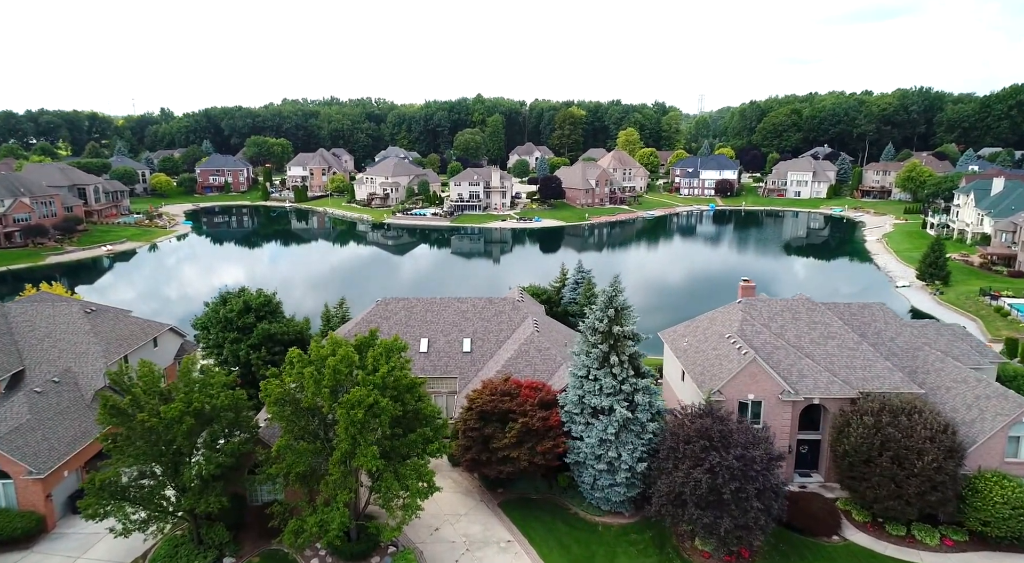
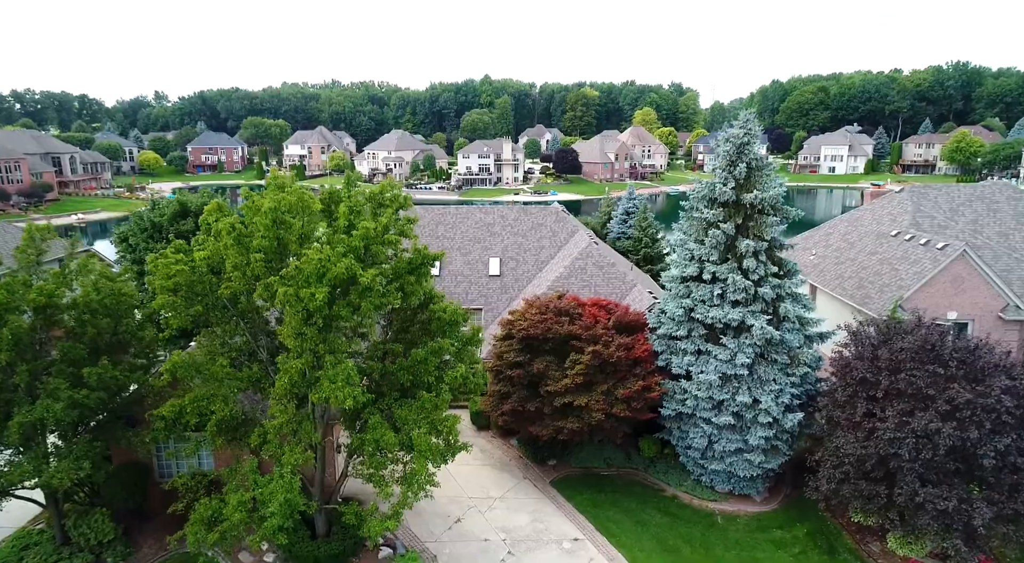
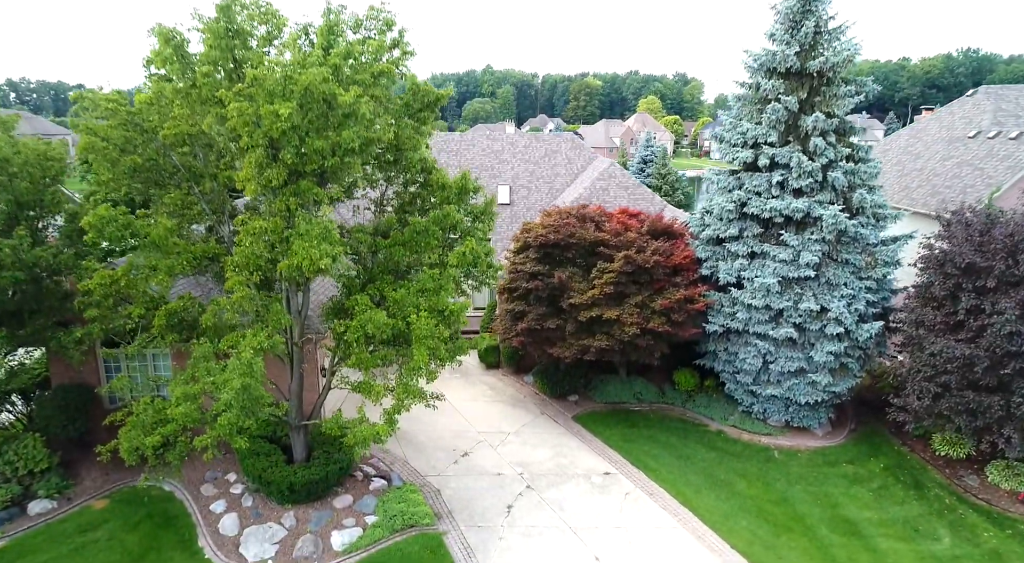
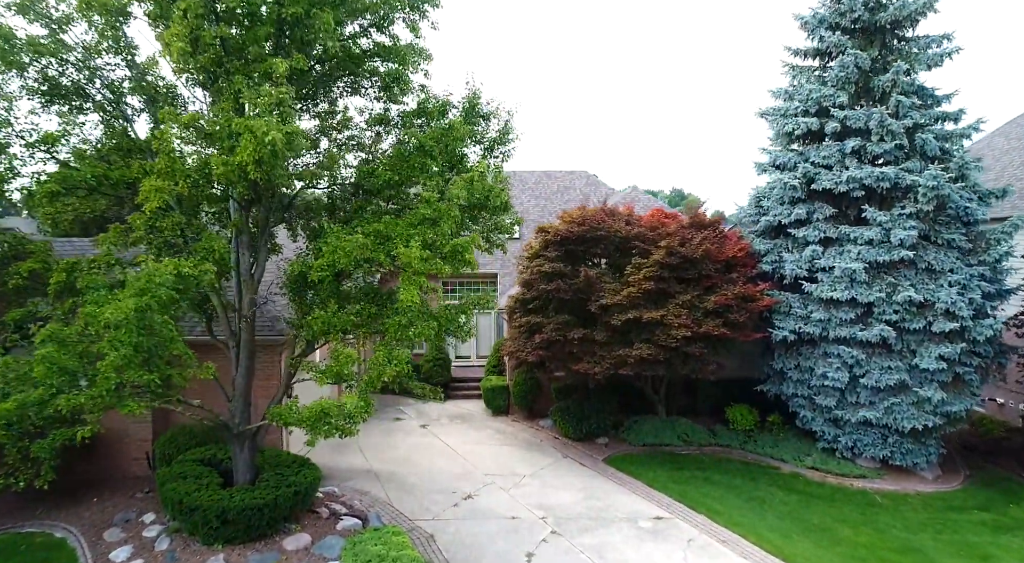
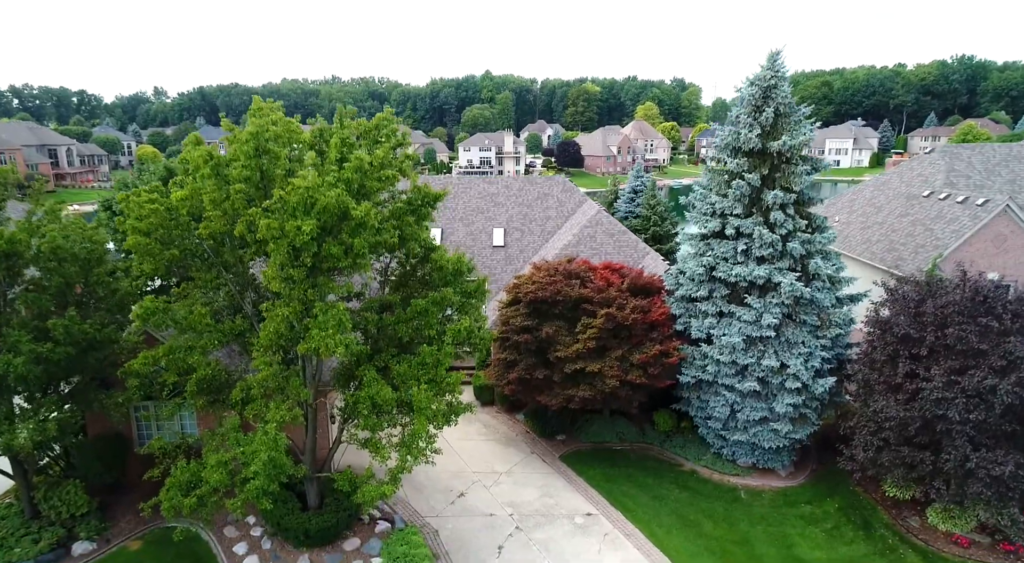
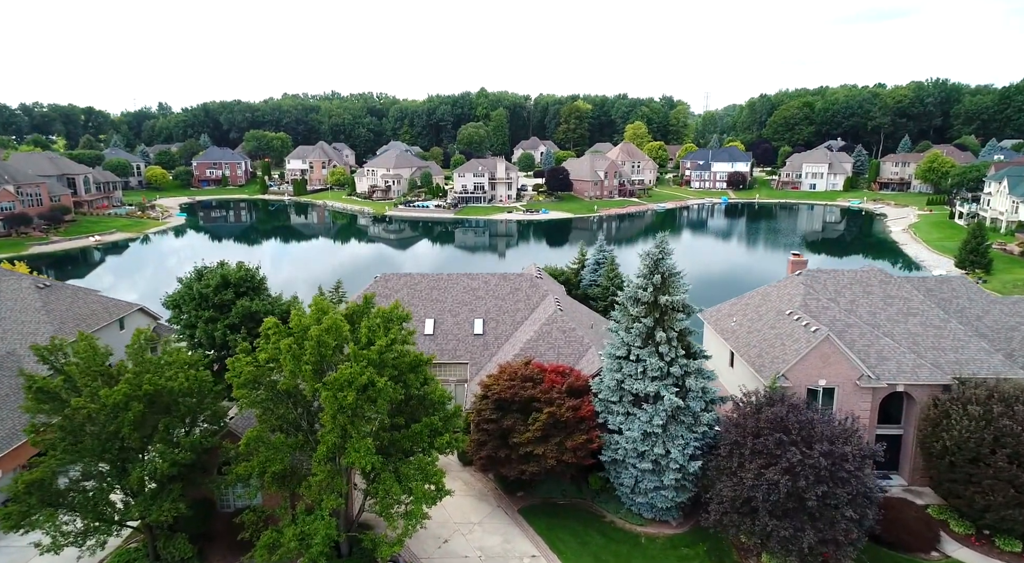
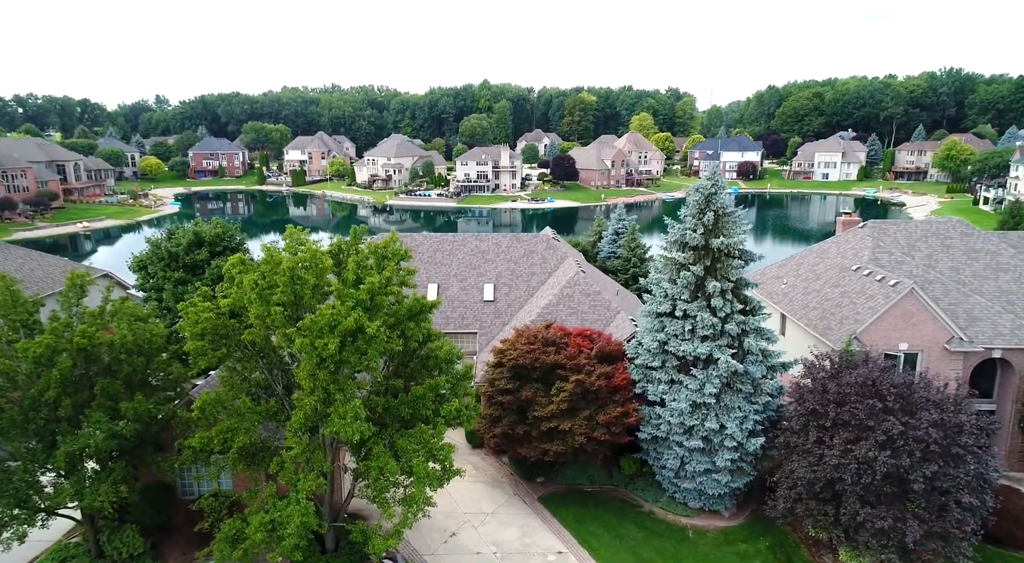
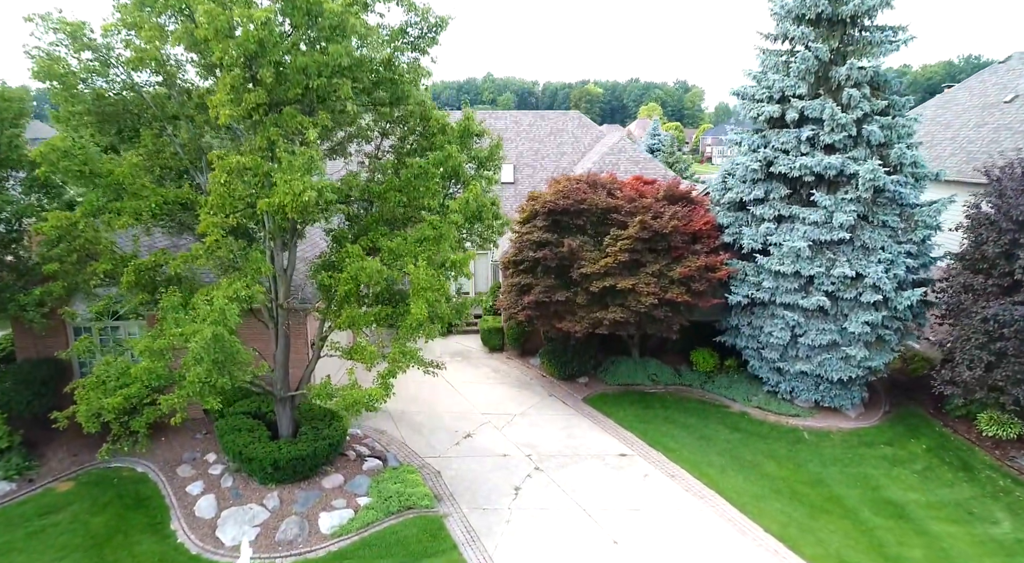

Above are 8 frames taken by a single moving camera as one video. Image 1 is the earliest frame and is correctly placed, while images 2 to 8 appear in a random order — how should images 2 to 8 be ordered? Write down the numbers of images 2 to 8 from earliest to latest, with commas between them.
6, 7, 2, 5, 3, 8, 4
